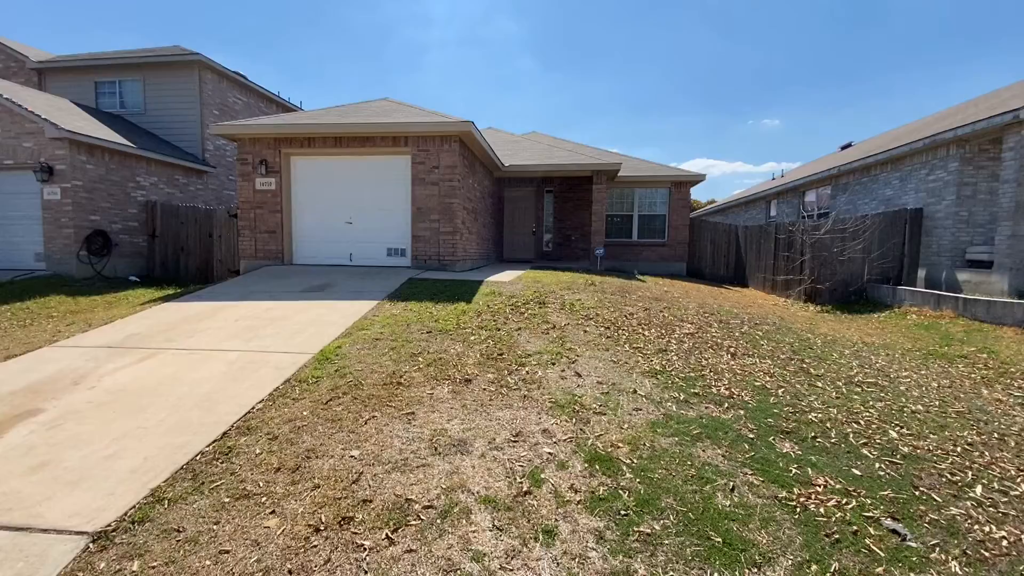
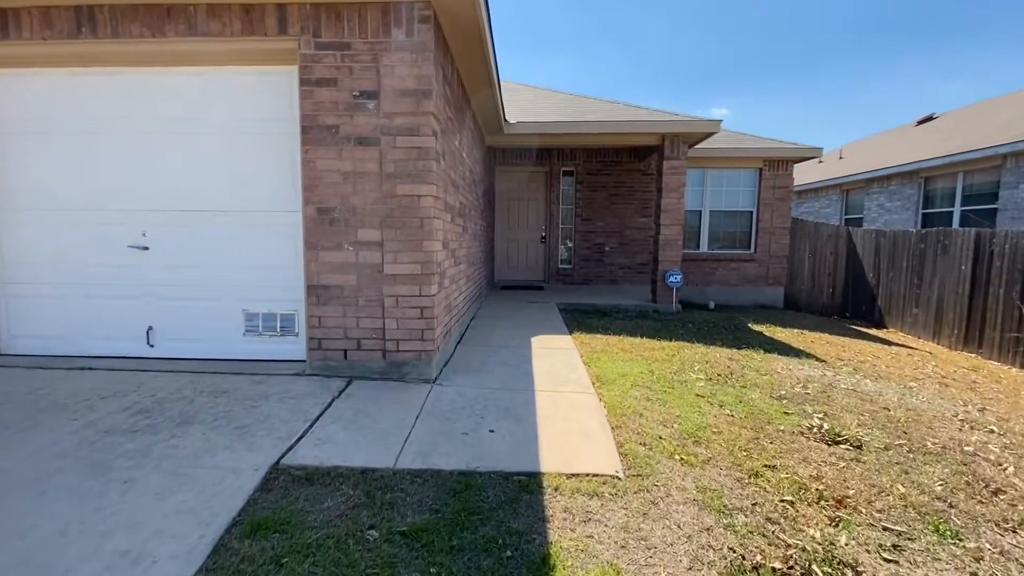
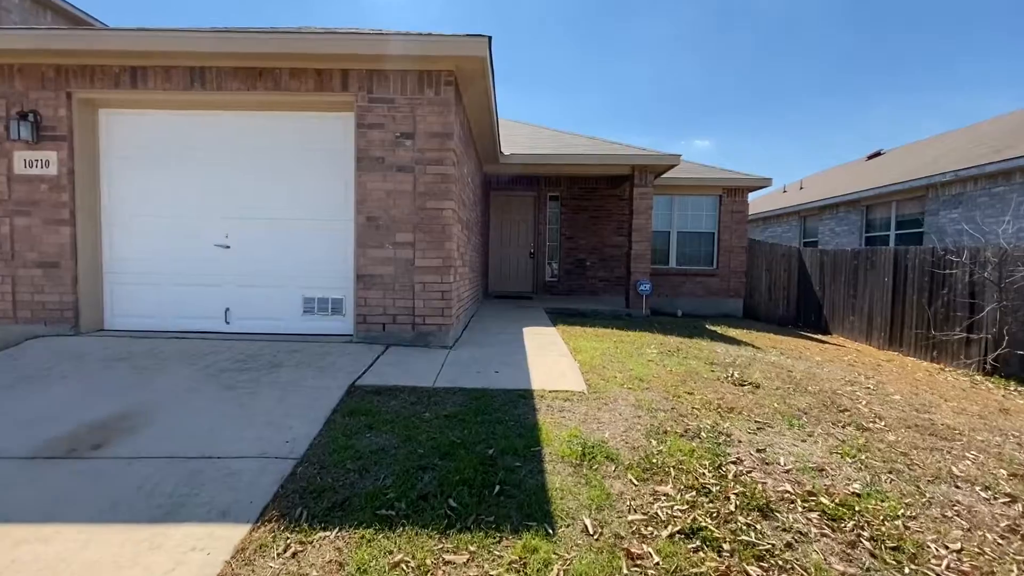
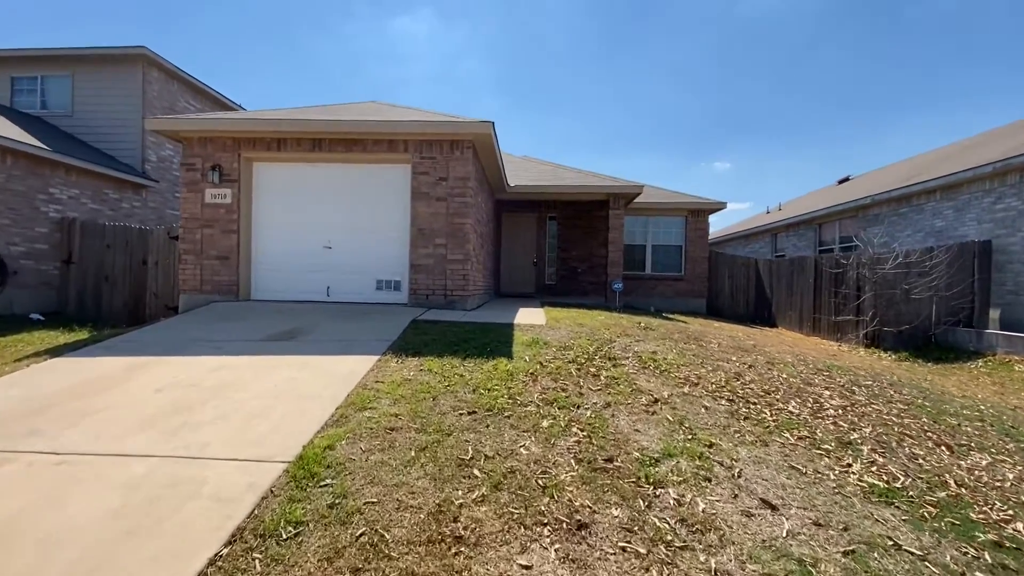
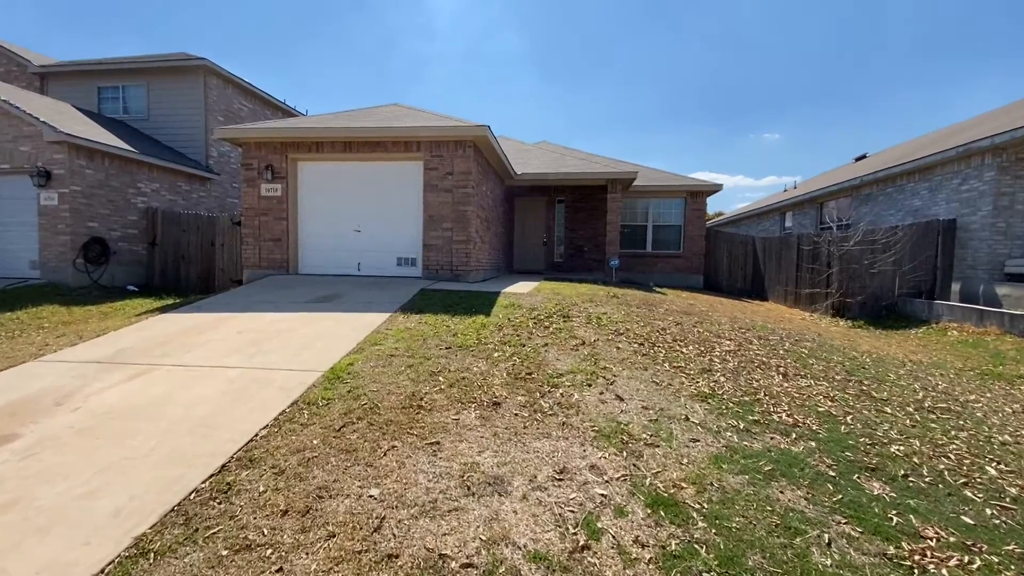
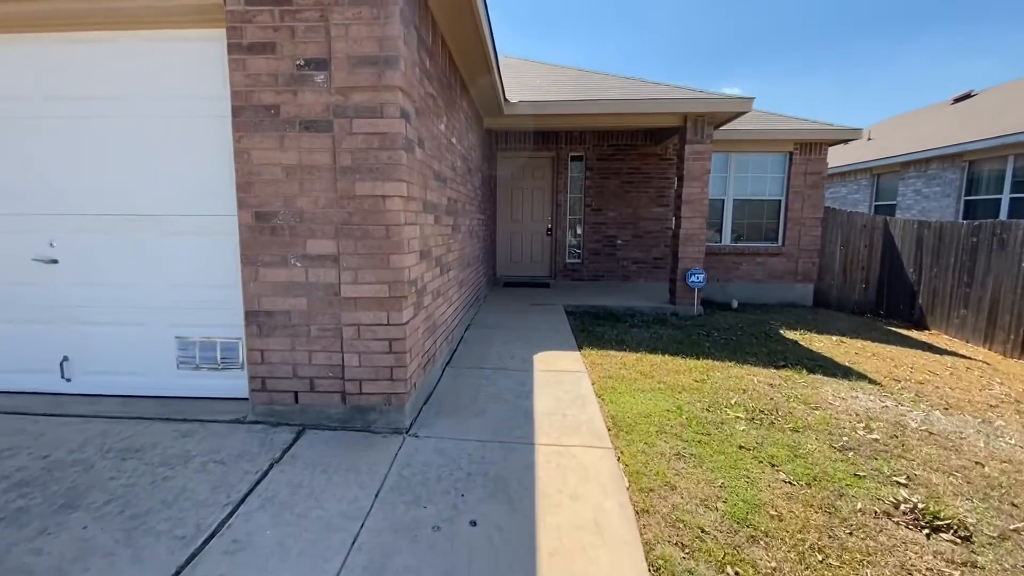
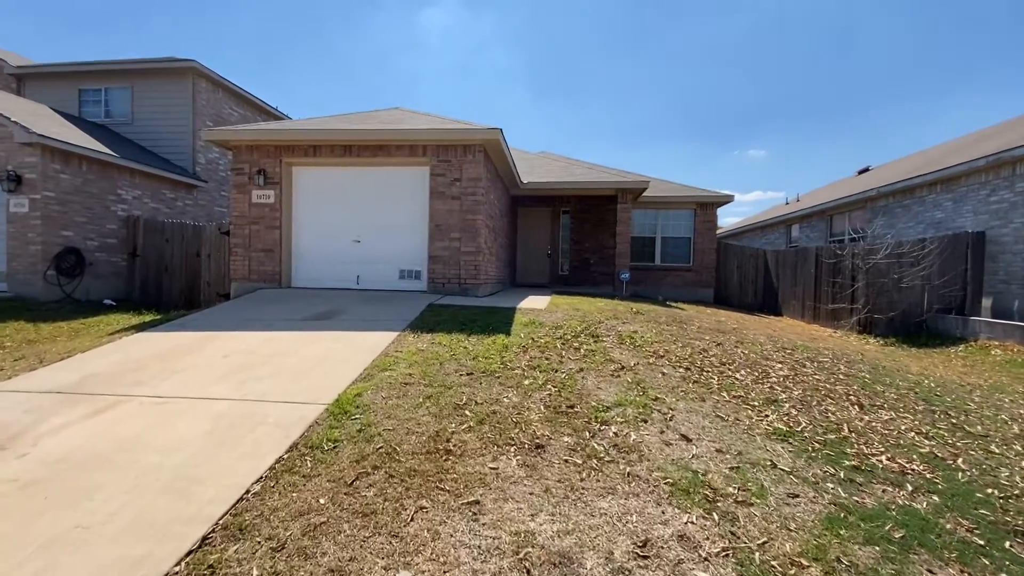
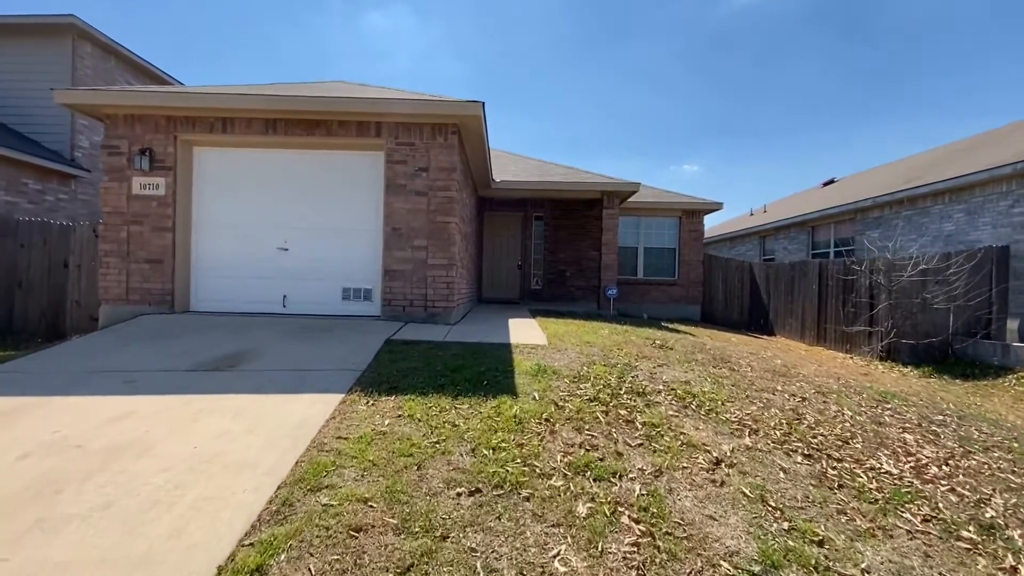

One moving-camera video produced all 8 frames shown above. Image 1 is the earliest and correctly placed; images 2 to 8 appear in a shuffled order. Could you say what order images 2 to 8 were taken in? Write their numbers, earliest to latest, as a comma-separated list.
5, 7, 4, 8, 3, 2, 6
